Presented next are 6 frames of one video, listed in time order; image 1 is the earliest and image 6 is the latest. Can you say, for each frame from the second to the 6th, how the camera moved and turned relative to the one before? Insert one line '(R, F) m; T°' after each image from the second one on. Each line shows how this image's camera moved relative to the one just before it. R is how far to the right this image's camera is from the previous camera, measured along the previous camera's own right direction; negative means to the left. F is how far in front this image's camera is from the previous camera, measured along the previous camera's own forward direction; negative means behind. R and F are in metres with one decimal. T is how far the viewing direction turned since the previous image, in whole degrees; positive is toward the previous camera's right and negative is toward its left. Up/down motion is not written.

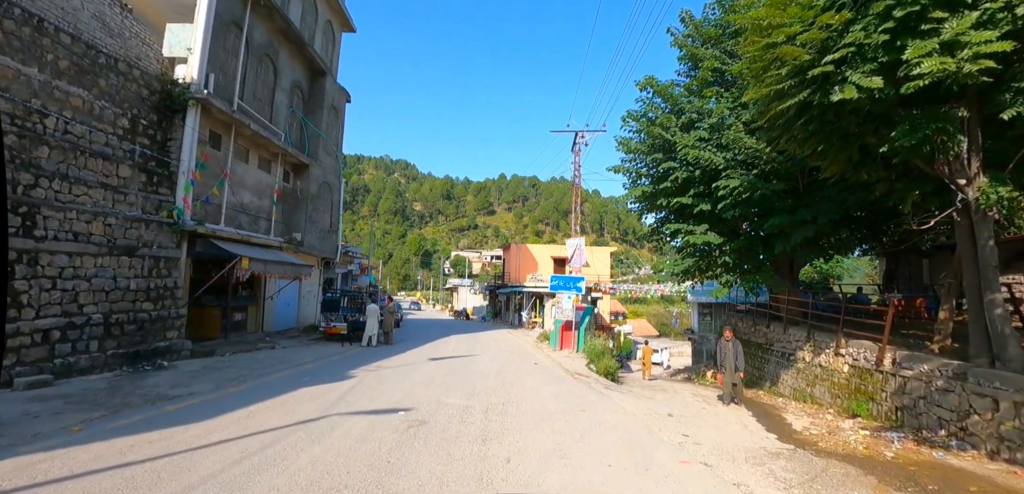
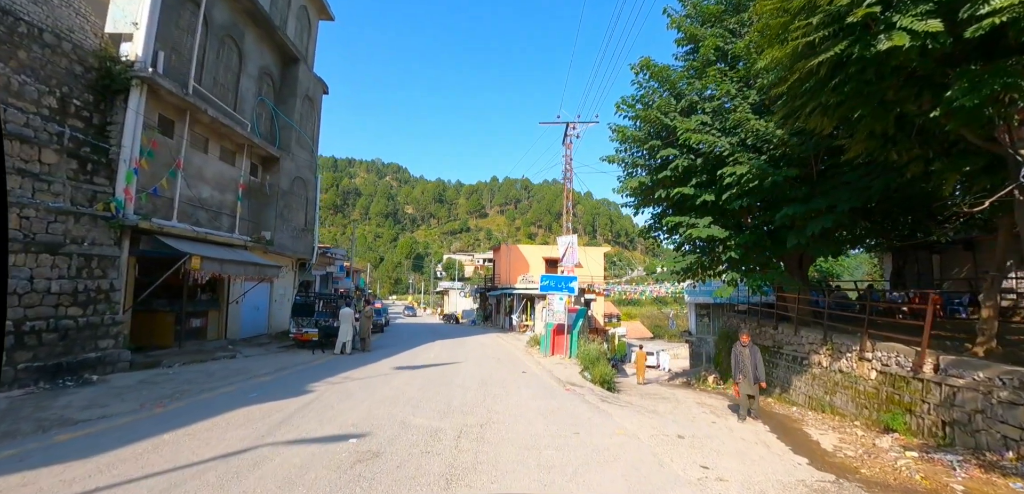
(+0.2, +1.2) m; +1°
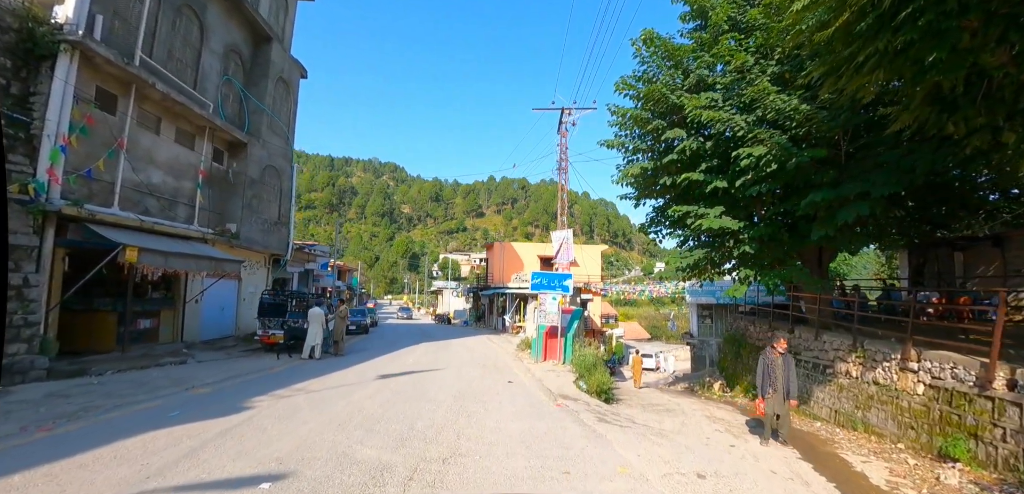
(+0.3, +1.4) m; 0°
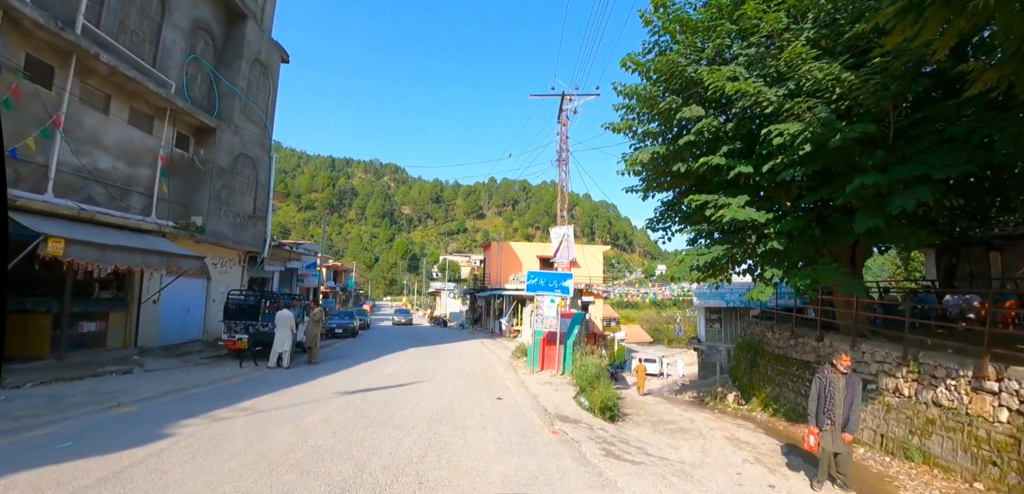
(+0.2, +1.4) m; 0°
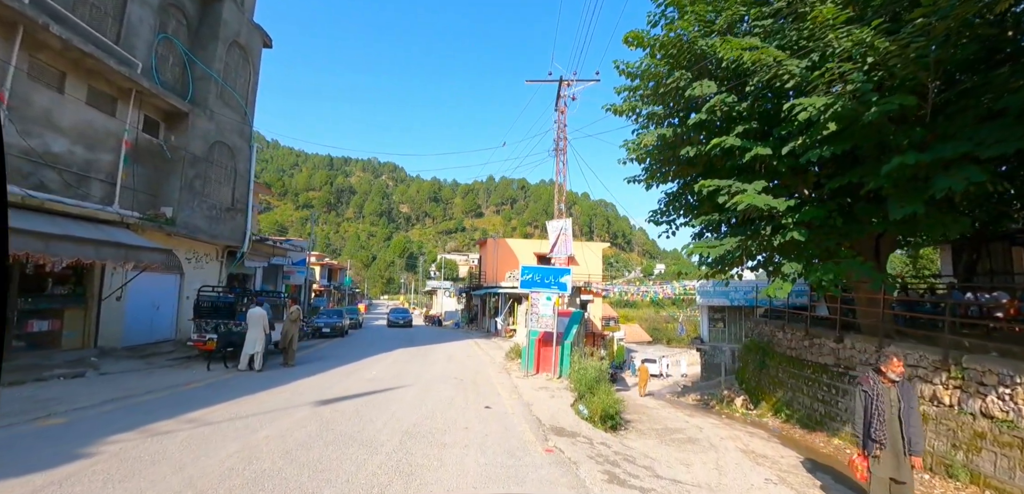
(+0.1, +0.9) m; 0°
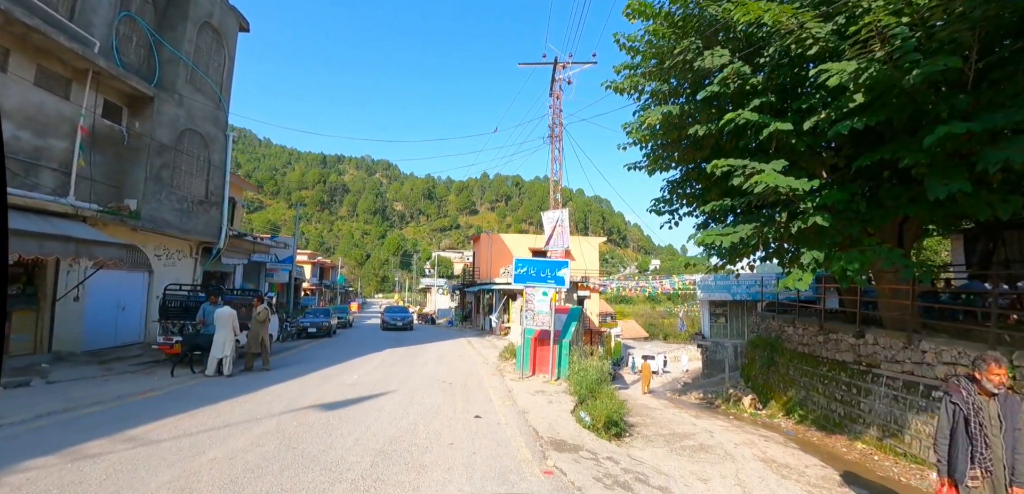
(0.0, +0.8) m; +1°
